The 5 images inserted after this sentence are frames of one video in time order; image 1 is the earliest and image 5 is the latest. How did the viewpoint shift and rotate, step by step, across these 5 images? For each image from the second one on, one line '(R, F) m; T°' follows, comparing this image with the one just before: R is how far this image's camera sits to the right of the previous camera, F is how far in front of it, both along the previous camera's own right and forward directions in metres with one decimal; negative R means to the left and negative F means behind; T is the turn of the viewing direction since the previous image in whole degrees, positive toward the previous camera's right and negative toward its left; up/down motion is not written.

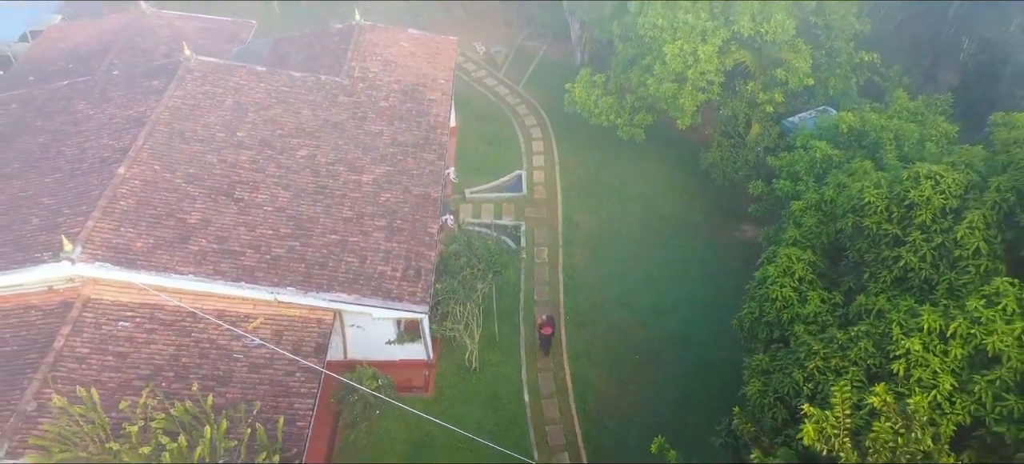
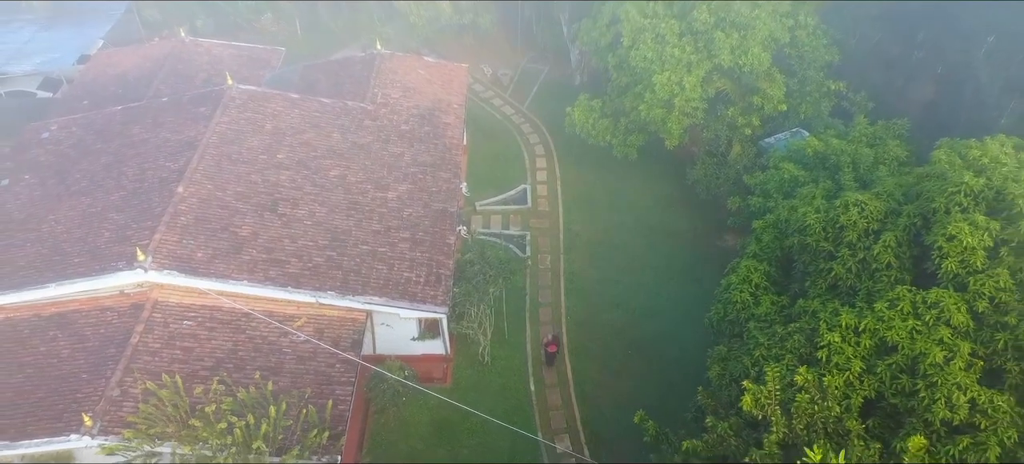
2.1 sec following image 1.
(-0.2, -2.2) m; 0°
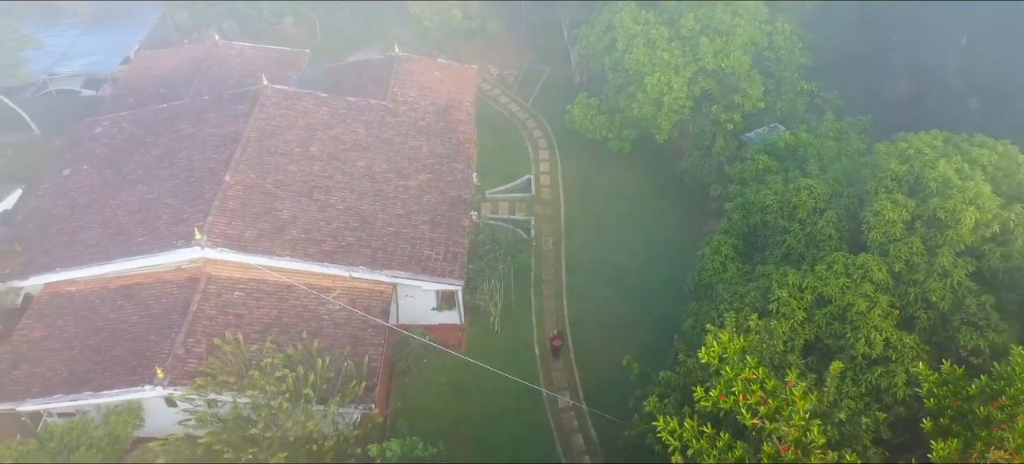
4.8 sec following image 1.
(-0.2, -2.3) m; 0°
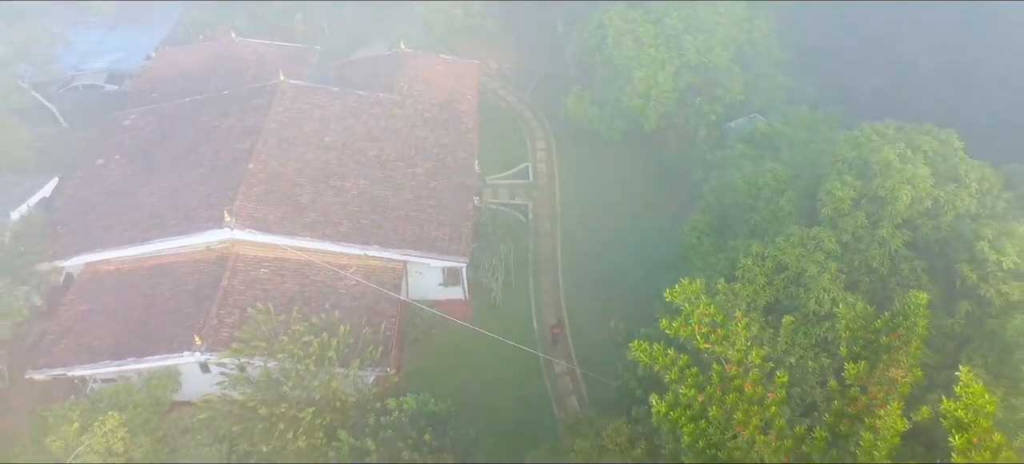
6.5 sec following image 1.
(-0.1, -1.8) m; 0°
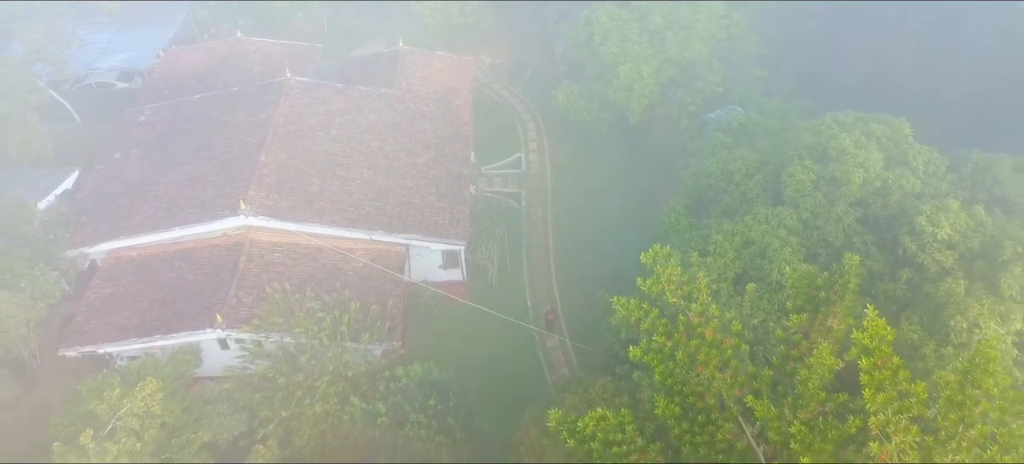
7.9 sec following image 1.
(-0.1, -1.6) m; +1°
